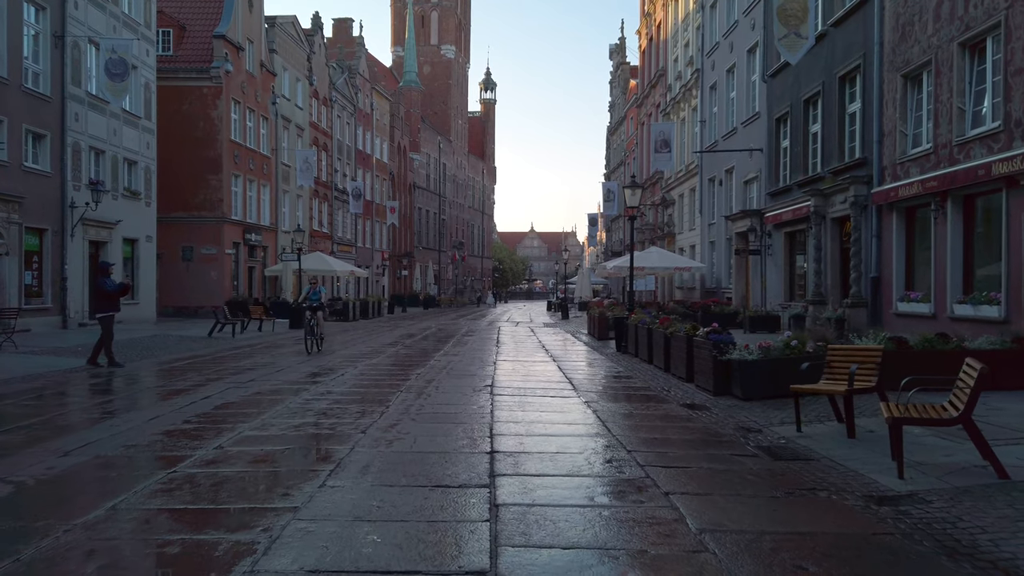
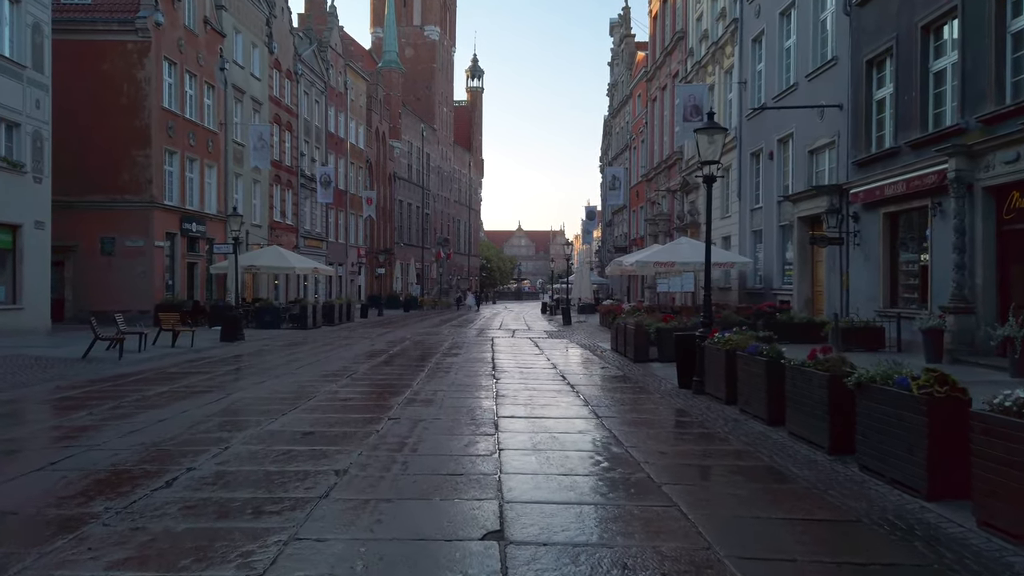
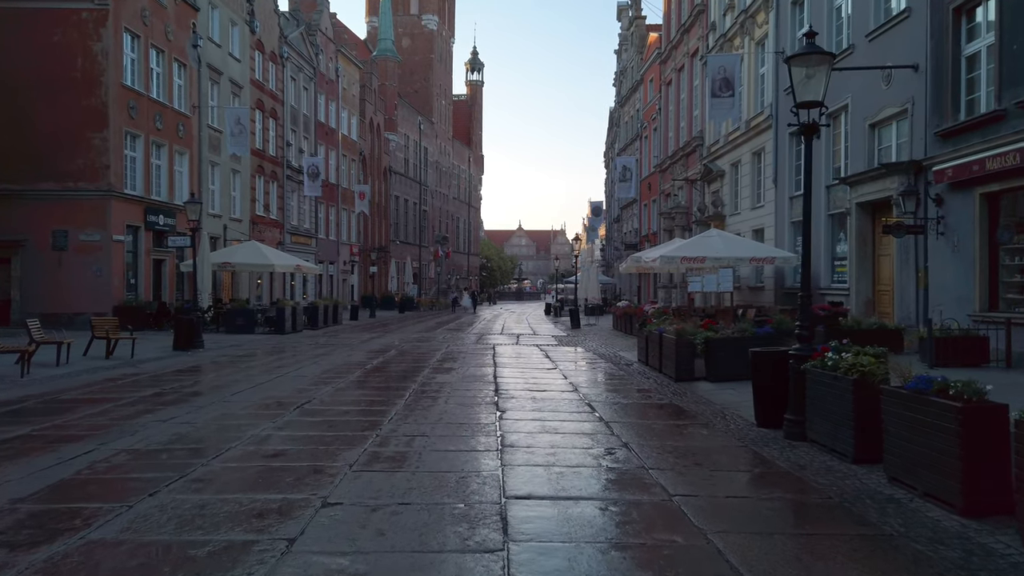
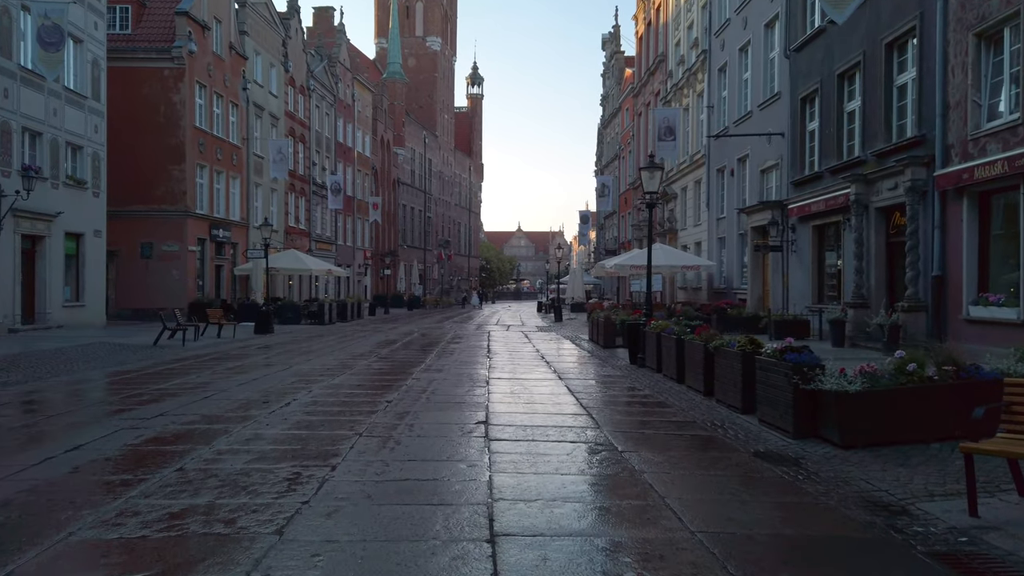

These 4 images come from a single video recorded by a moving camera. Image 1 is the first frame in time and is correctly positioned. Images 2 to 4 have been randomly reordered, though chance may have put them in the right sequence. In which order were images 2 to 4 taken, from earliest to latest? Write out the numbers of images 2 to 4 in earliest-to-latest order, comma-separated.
4, 2, 3
